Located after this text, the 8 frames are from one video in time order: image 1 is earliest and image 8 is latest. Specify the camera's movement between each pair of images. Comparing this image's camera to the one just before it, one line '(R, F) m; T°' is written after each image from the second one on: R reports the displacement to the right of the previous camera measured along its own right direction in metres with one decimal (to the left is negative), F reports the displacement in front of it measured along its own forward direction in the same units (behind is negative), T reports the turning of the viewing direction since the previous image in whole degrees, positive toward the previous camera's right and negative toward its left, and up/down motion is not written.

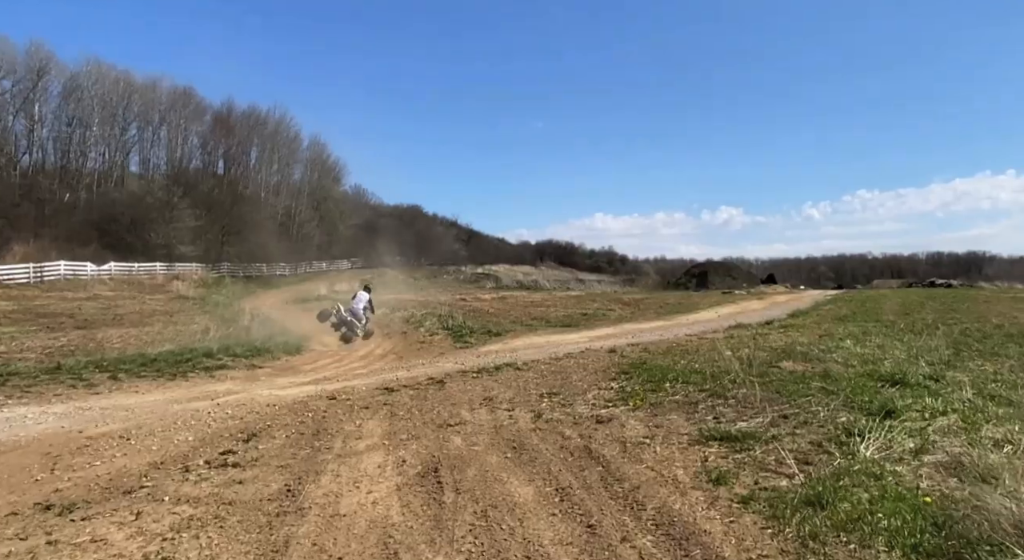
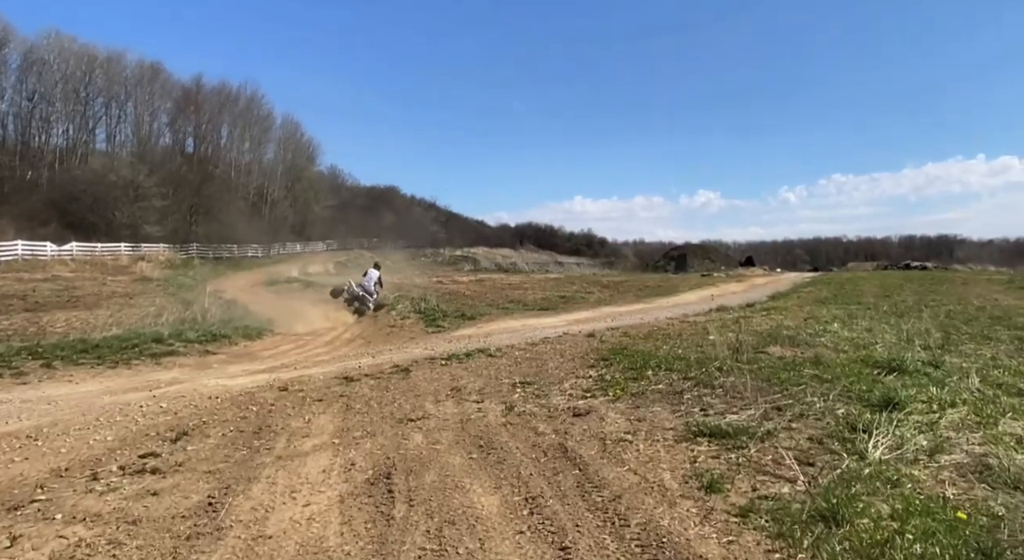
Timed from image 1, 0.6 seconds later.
(+0.1, +0.9) m; +2°
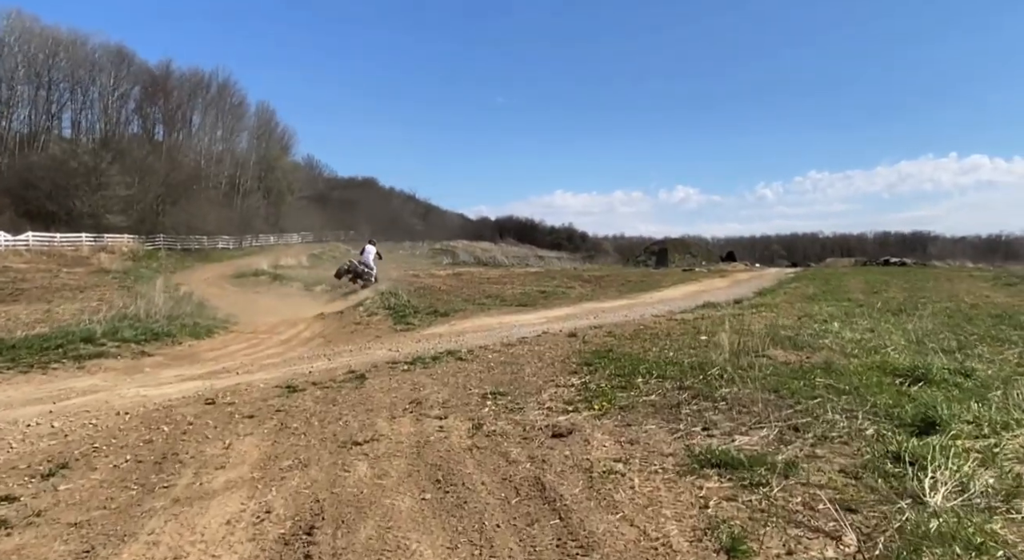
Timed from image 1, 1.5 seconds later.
(+0.1, +1.3) m; +2°
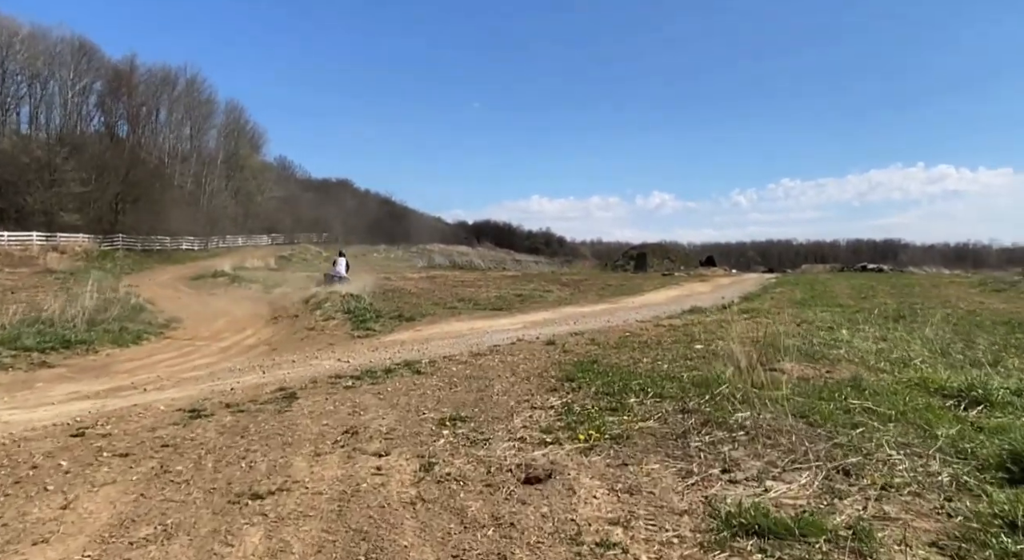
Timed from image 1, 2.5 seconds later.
(+0.1, +1.6) m; +2°
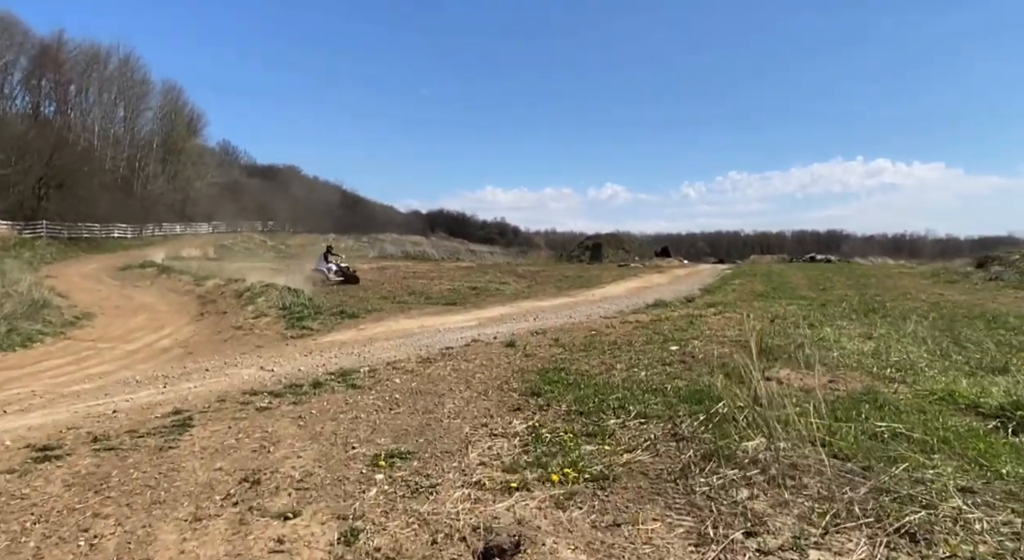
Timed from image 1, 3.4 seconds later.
(0.0, +1.4) m; +4°
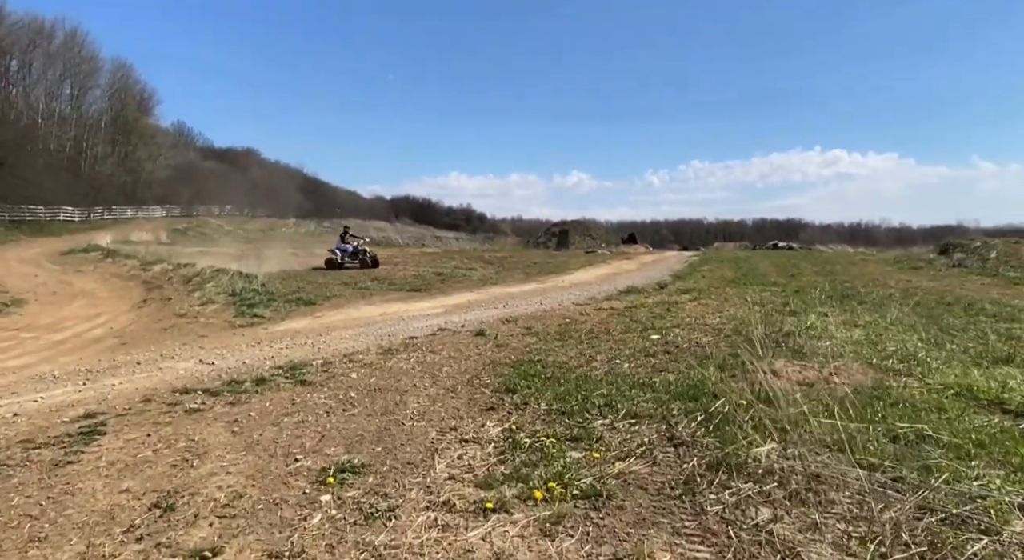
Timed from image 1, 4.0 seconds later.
(-0.1, +0.8) m; +3°
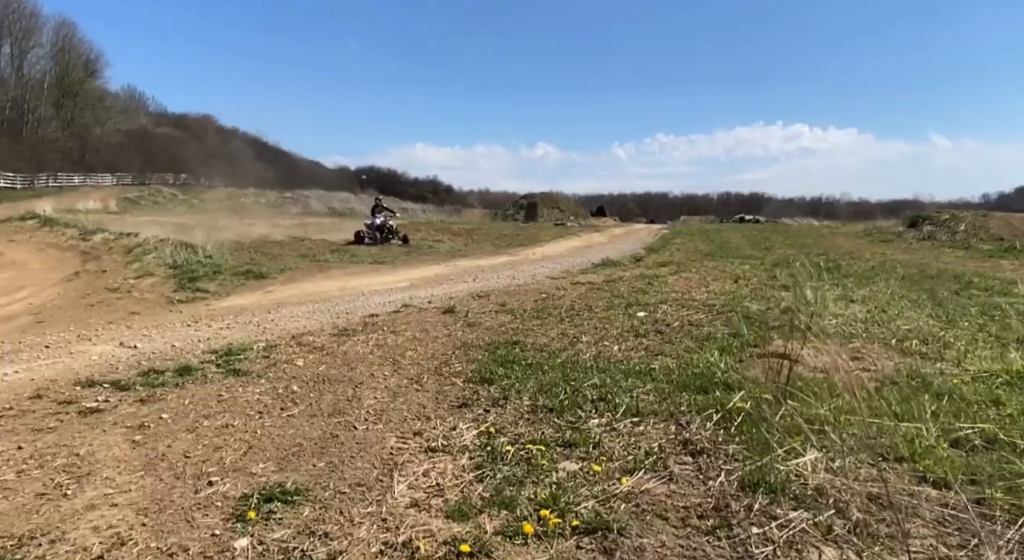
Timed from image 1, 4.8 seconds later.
(-0.1, +1.0) m; +3°
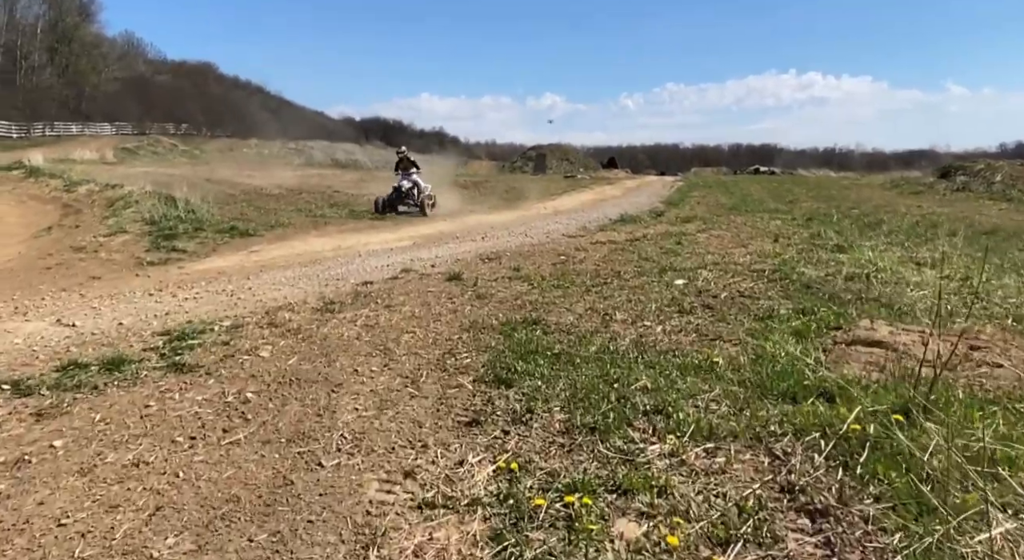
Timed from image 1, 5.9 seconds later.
(-0.1, +1.3) m; -1°
